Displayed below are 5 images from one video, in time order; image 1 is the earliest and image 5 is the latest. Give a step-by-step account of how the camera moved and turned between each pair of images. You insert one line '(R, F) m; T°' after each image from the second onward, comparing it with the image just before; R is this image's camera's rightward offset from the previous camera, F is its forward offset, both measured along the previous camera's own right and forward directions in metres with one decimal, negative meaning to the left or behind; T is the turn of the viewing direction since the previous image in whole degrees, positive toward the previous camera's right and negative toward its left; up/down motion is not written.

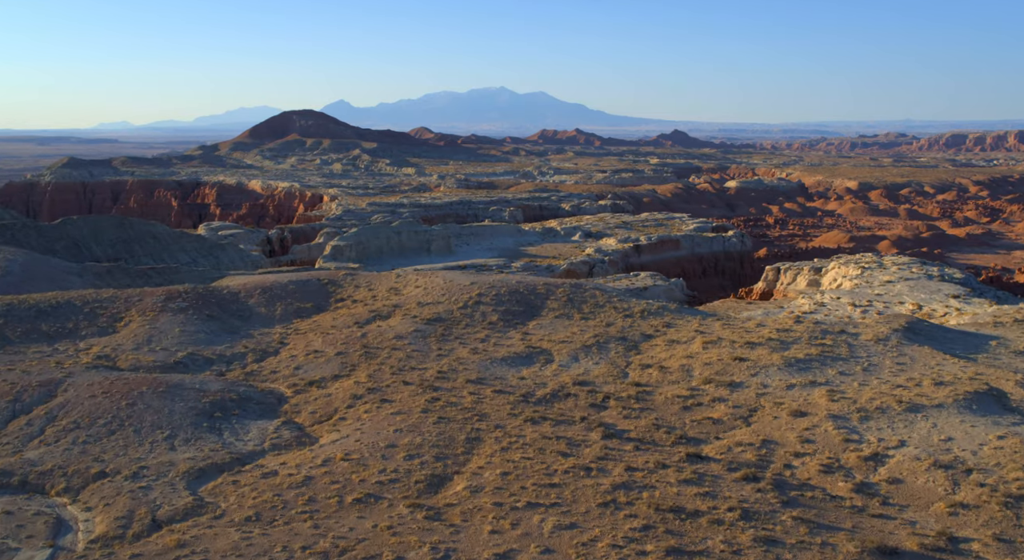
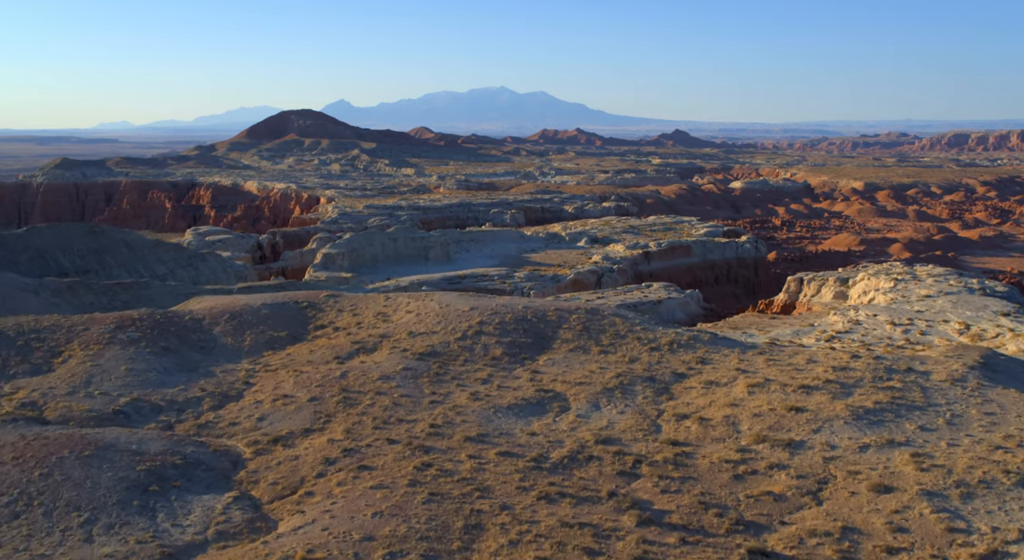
(-0.1, +2.0) m; 0°
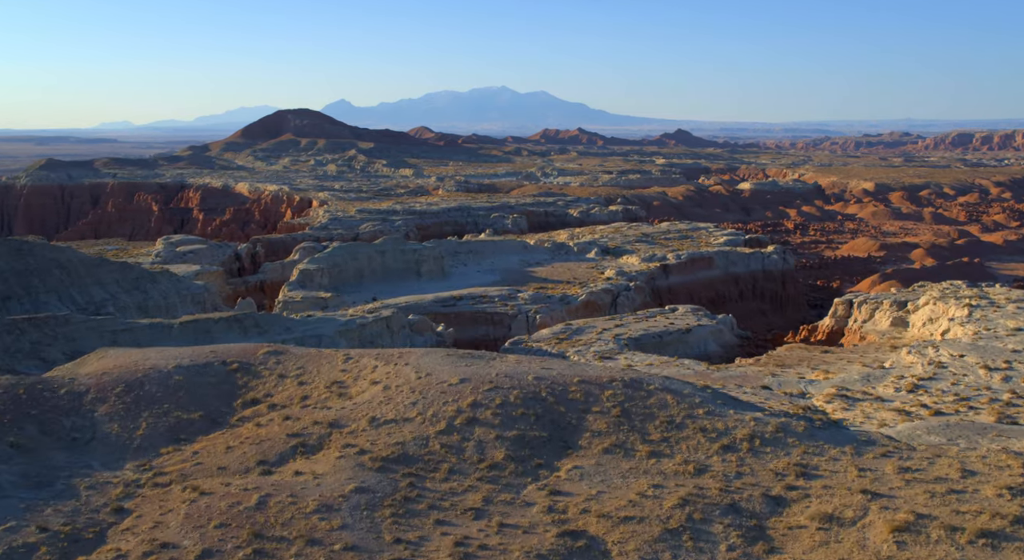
(-0.1, +3.7) m; 0°
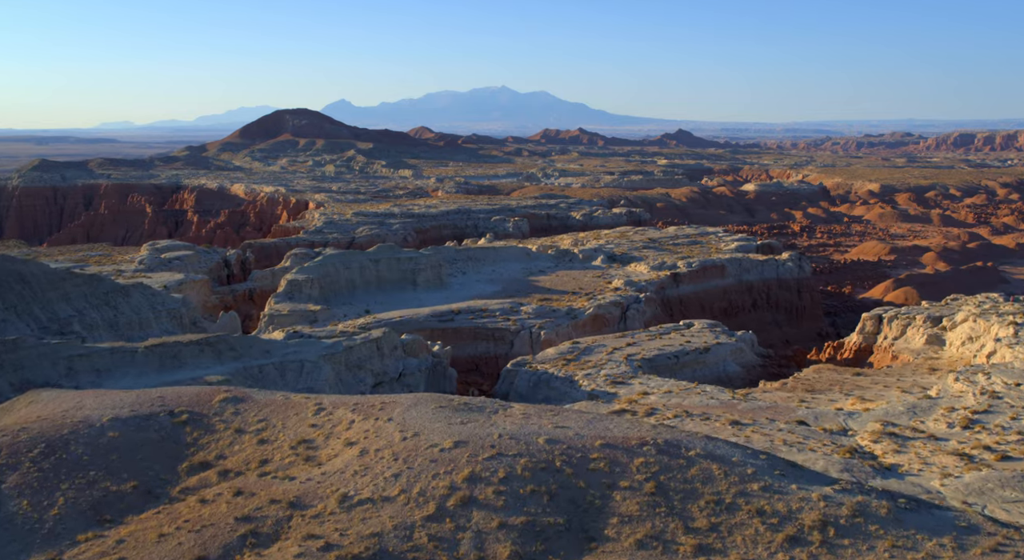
(-0.1, +1.7) m; 0°
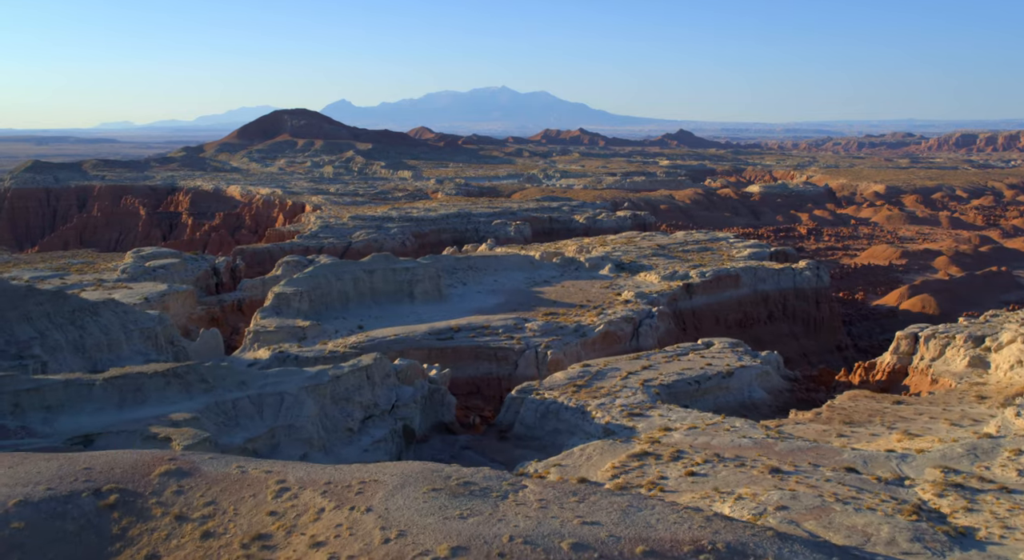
(-0.1, +1.7) m; 0°
